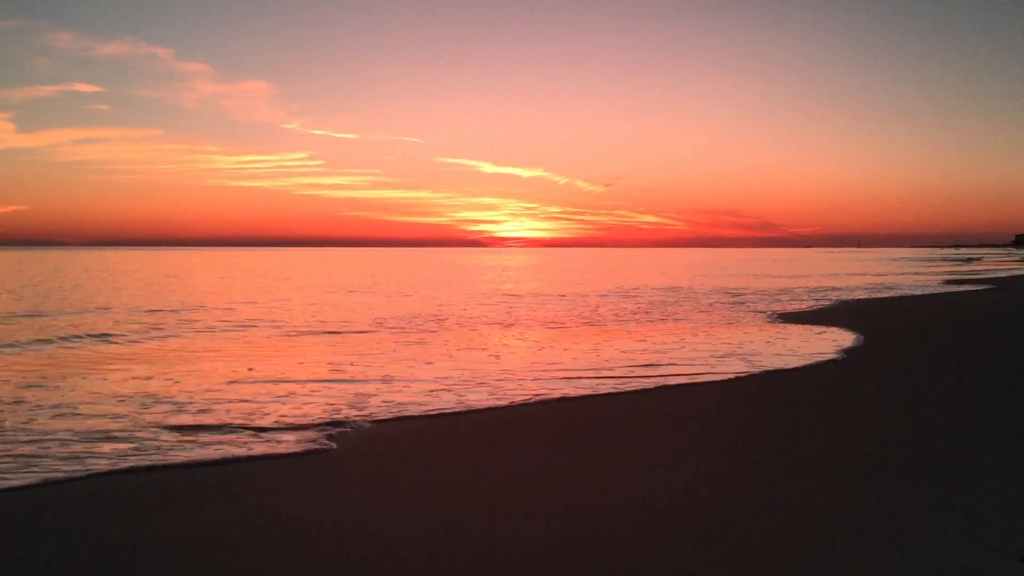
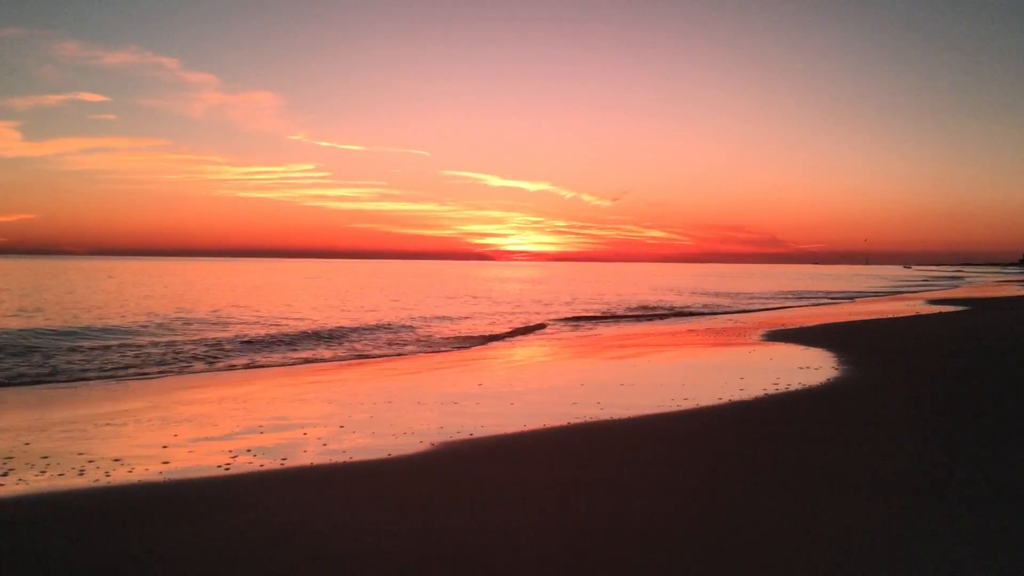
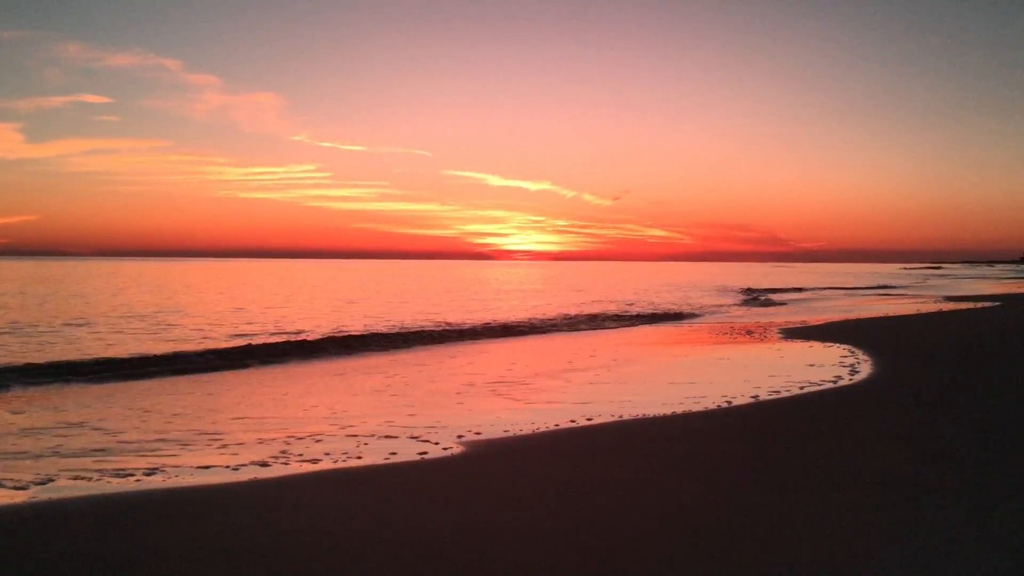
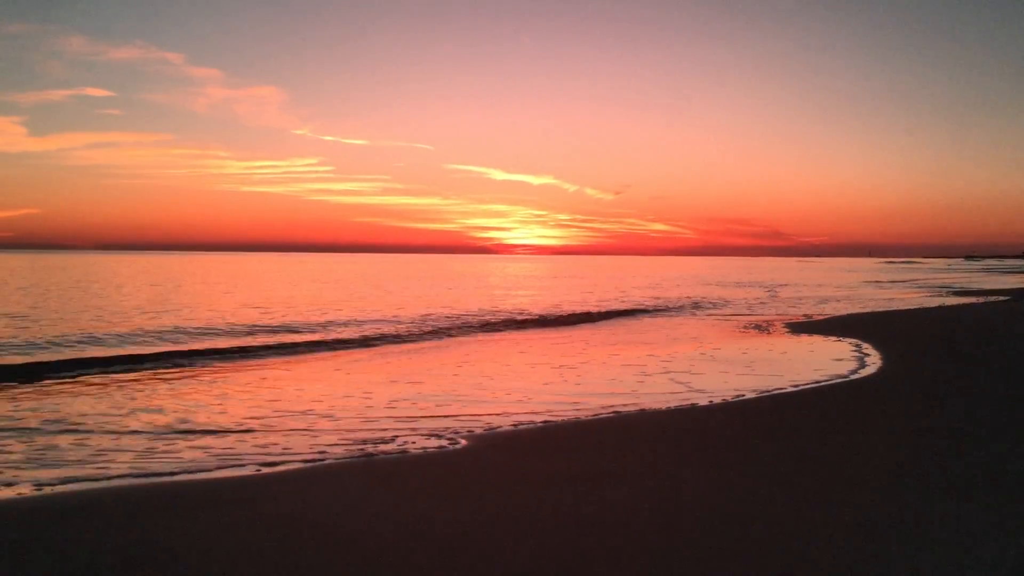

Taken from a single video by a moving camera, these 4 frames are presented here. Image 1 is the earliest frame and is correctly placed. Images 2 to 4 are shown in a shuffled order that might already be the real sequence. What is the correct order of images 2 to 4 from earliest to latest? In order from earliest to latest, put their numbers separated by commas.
4, 3, 2
